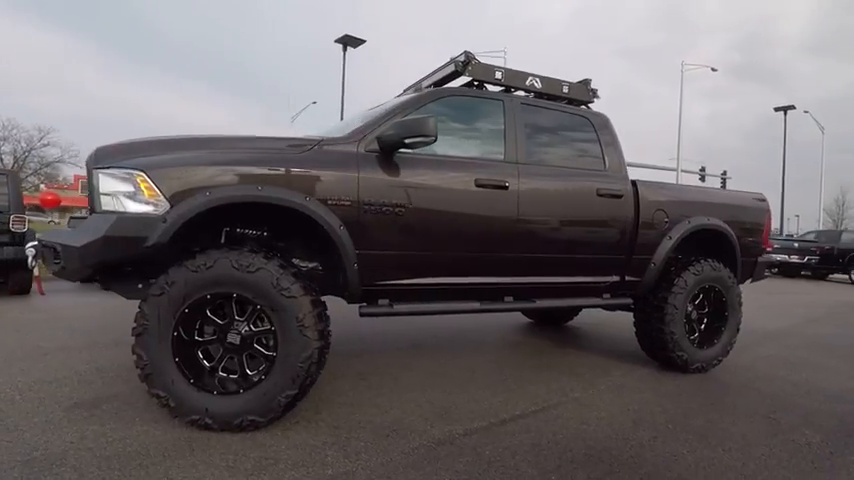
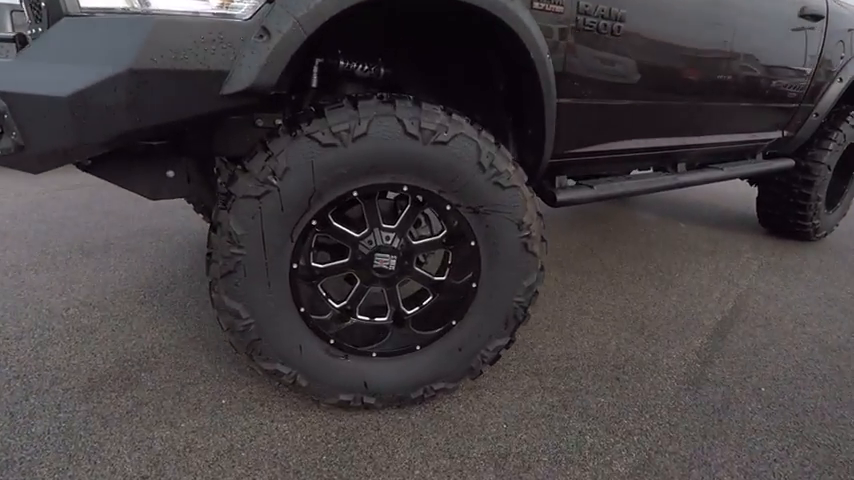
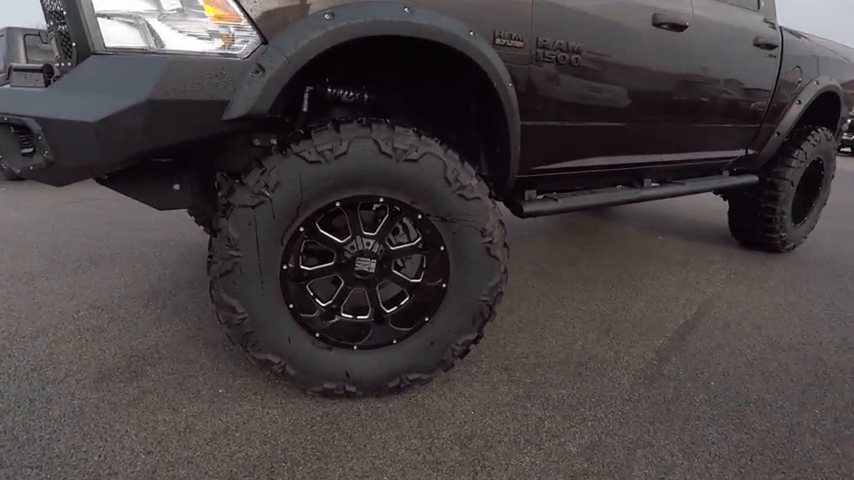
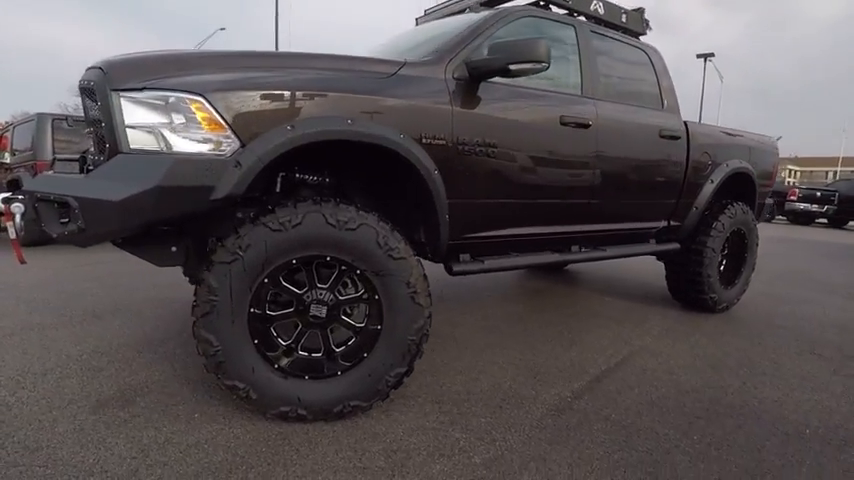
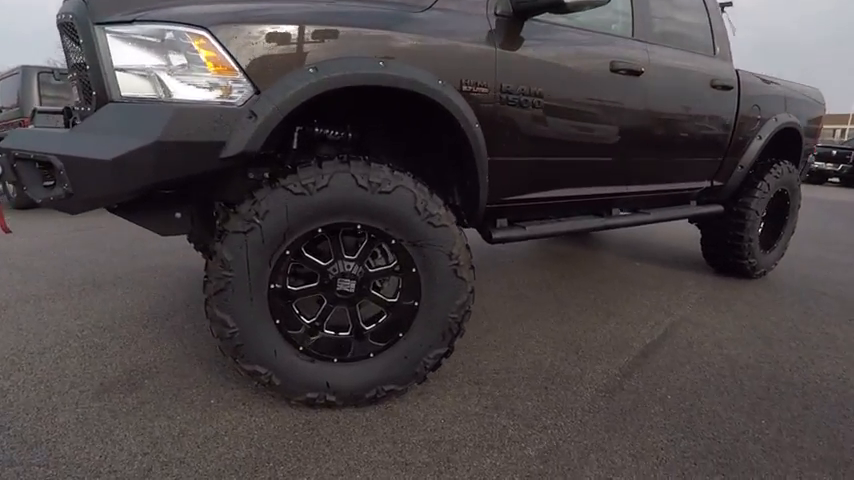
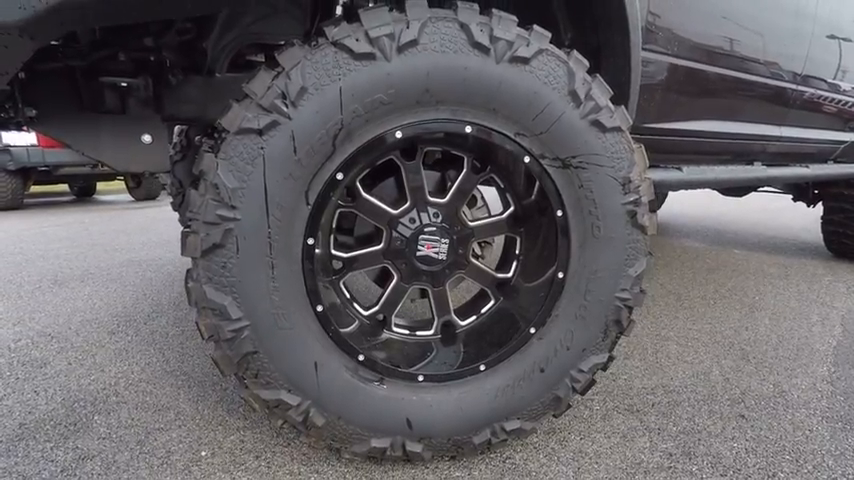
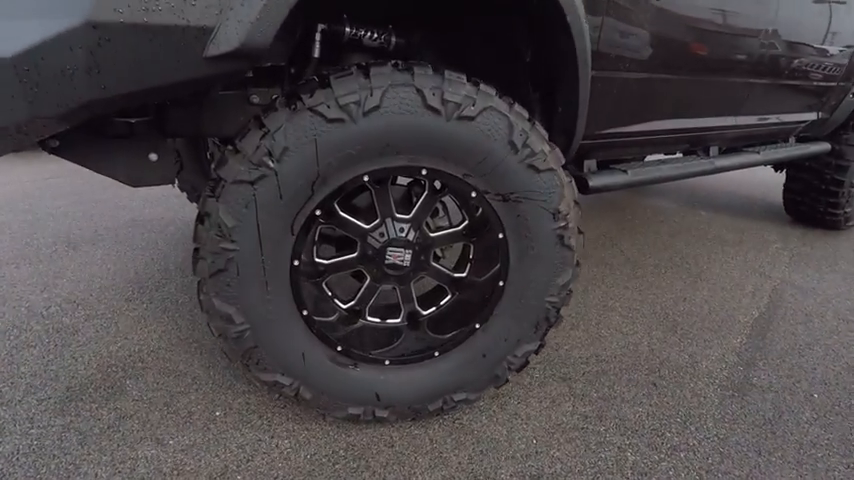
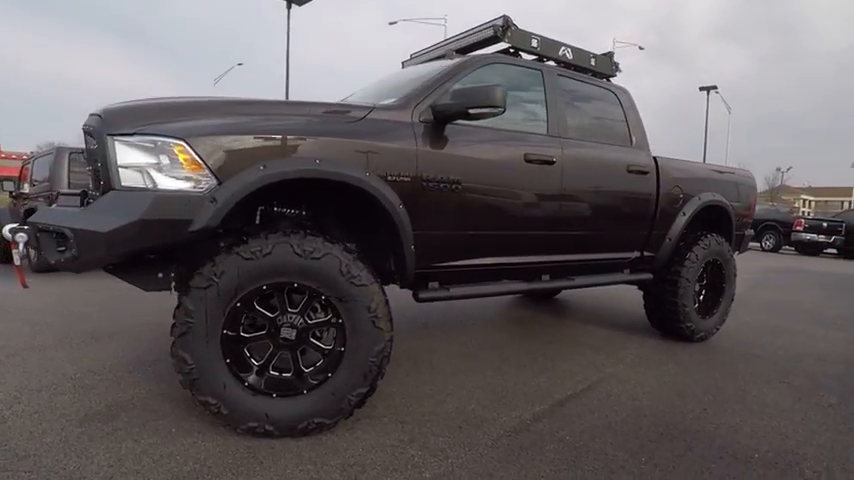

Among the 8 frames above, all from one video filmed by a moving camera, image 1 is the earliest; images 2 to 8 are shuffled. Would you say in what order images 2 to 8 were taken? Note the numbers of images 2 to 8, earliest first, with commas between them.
8, 4, 5, 3, 2, 7, 6
